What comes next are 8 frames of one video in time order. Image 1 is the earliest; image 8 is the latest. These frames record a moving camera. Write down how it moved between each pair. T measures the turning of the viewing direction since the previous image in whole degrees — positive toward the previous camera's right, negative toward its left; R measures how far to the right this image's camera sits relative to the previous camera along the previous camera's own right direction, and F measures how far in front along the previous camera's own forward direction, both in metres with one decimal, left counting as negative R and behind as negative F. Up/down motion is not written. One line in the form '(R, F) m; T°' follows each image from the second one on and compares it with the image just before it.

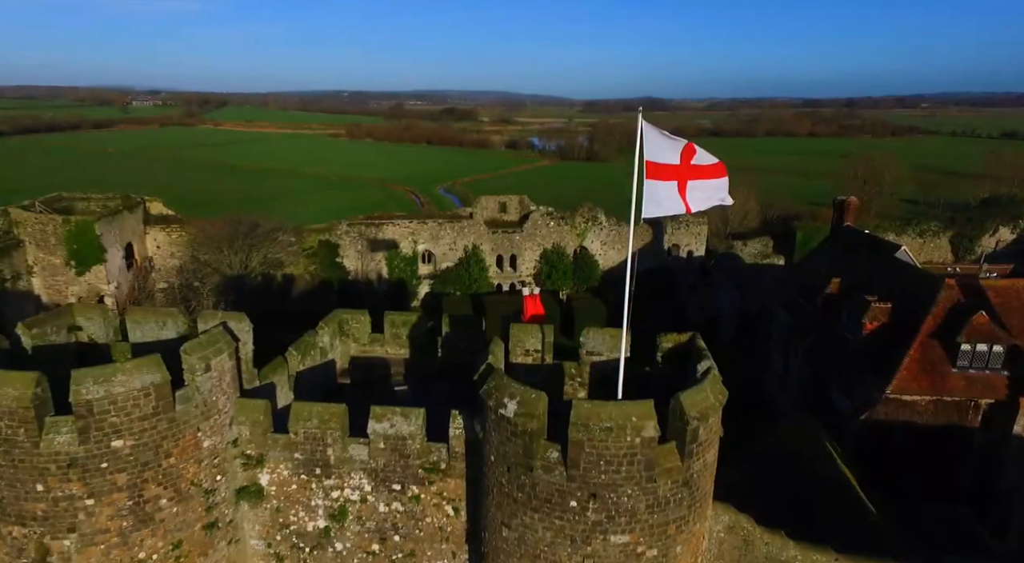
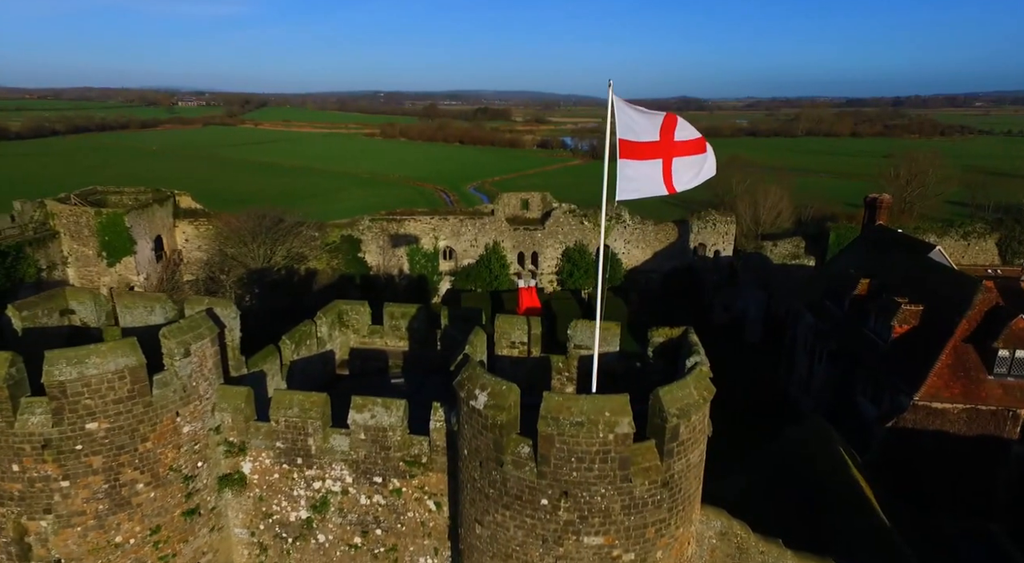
(+0.7, +0.3) m; -3°
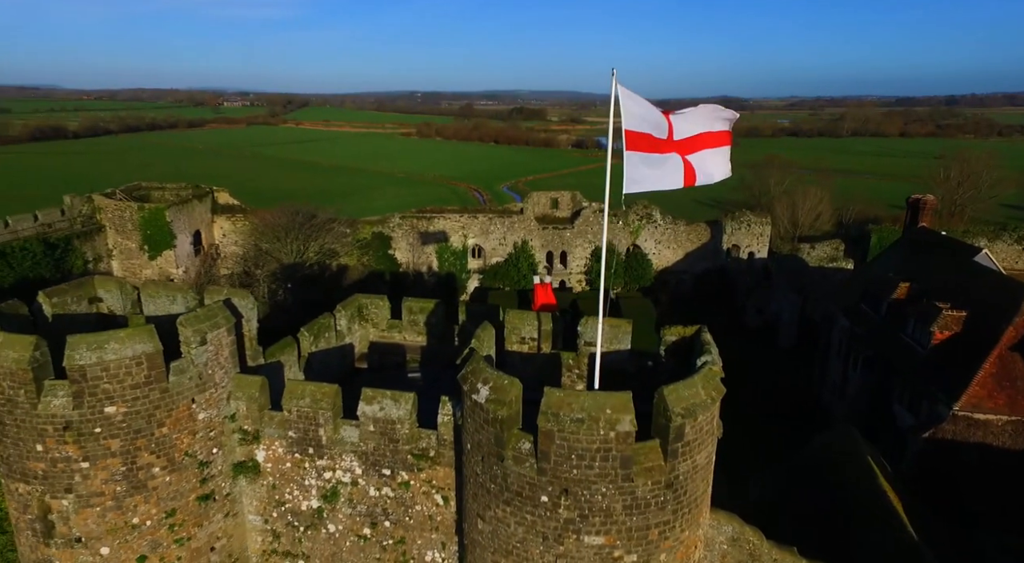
(+0.3, +0.1) m; -3°
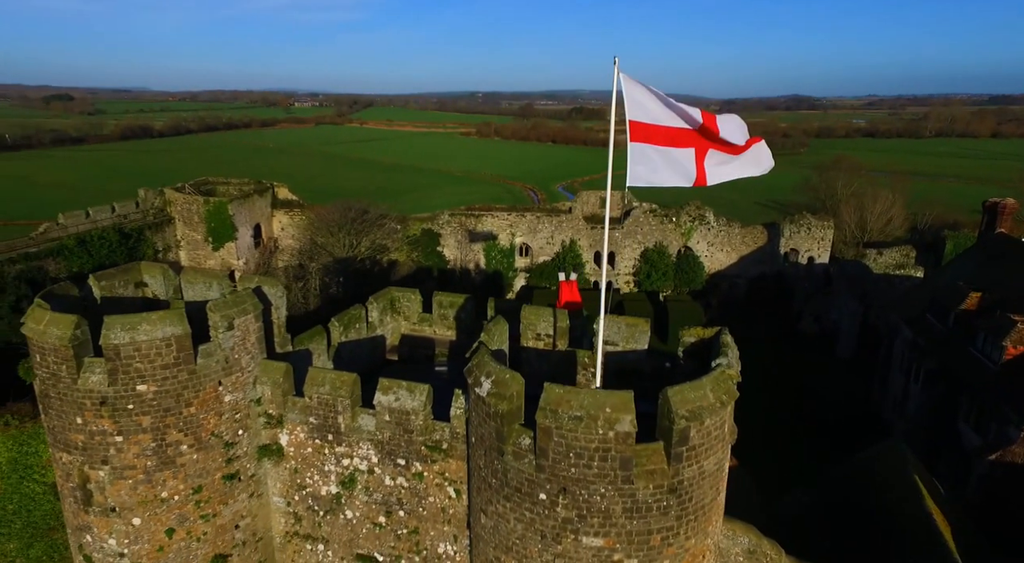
(+0.6, +0.1) m; -5°
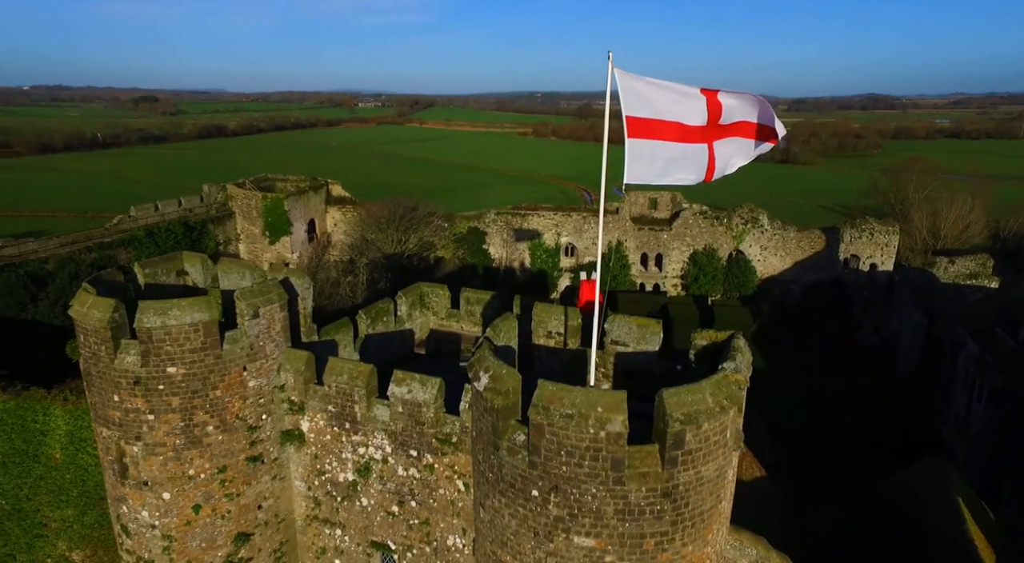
(+0.6, 0.0) m; -5°
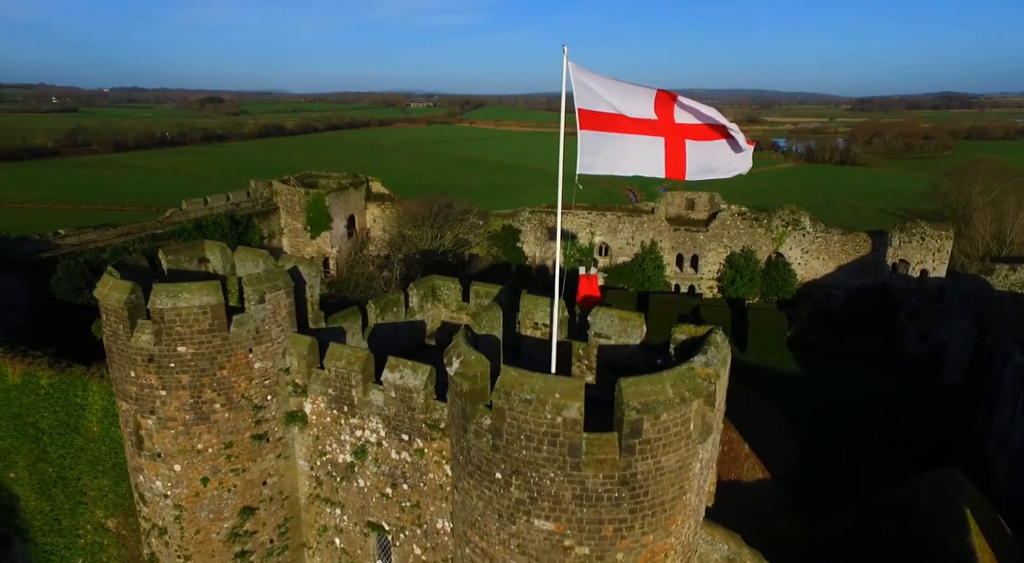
(+0.9, -0.2) m; -5°
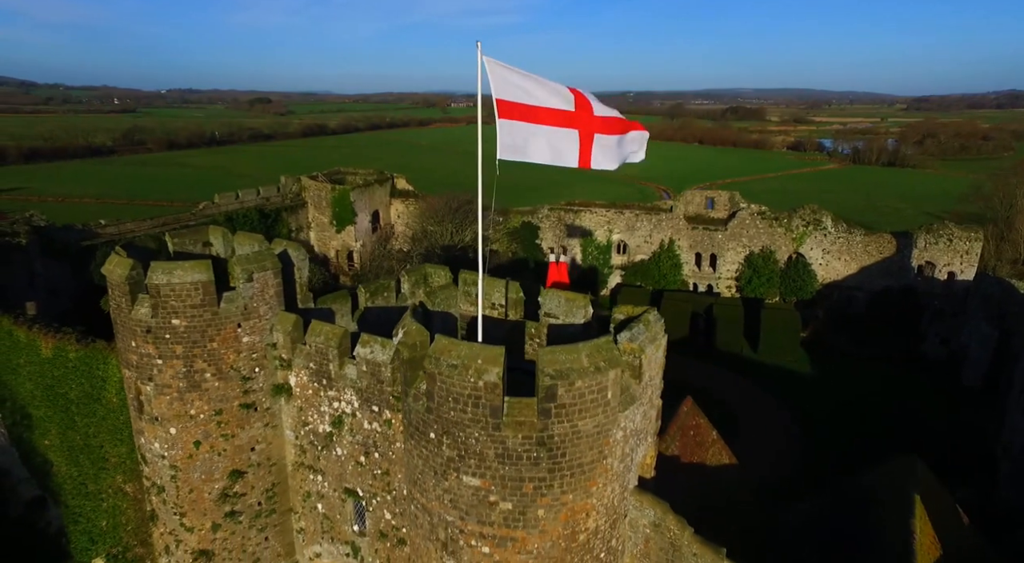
(+1.2, -0.5) m; -4°
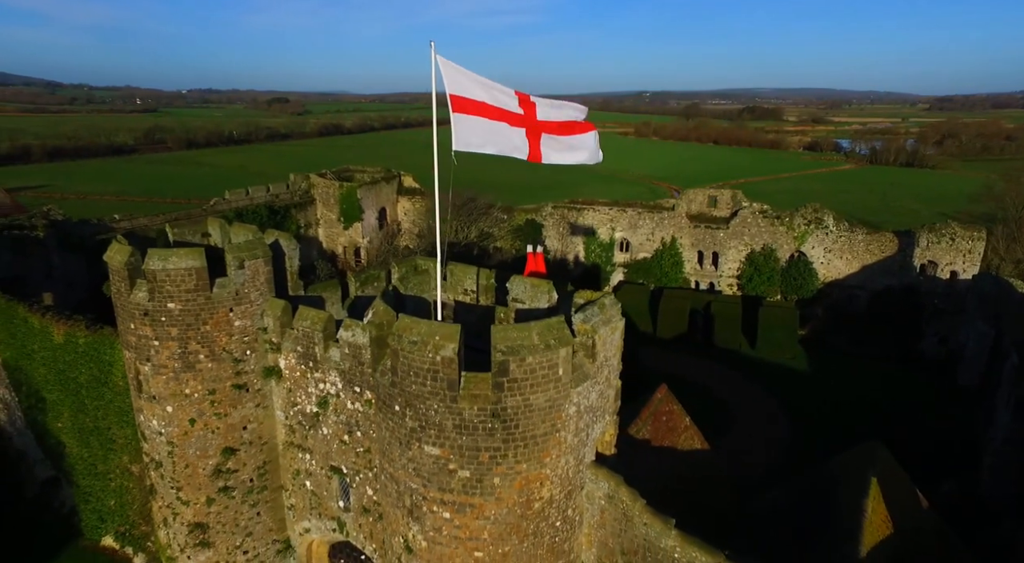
(+0.7, -0.5) m; -2°
